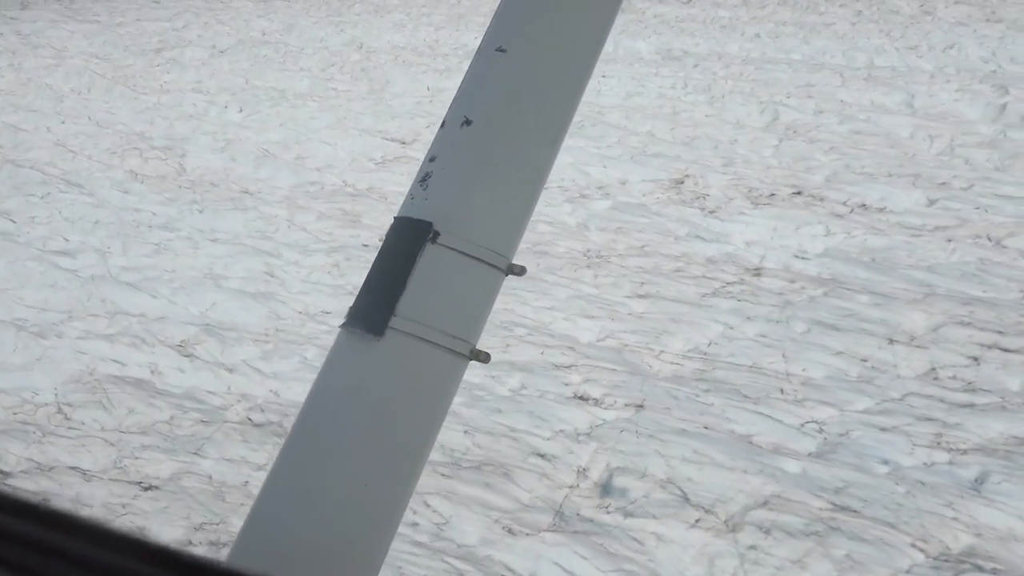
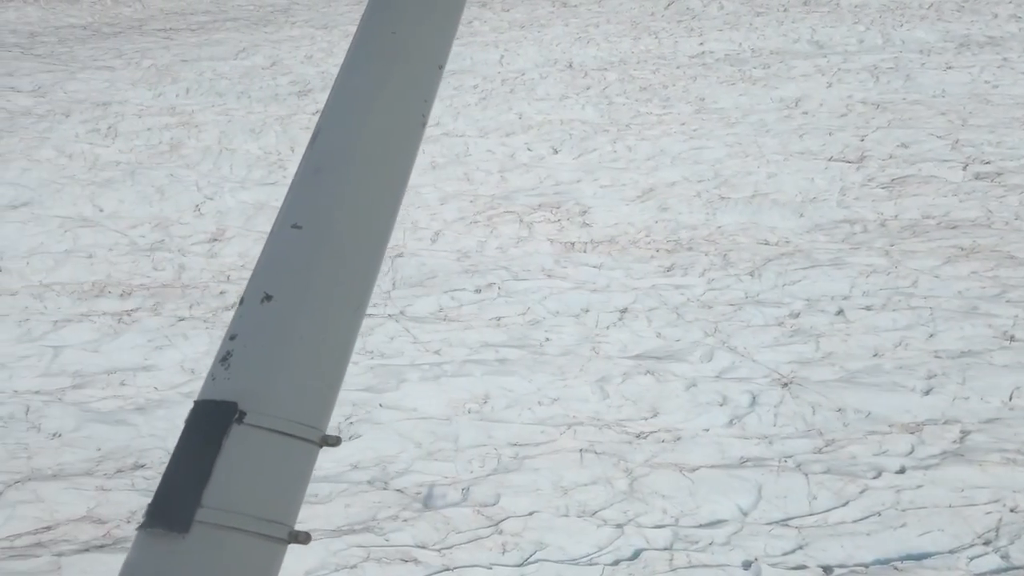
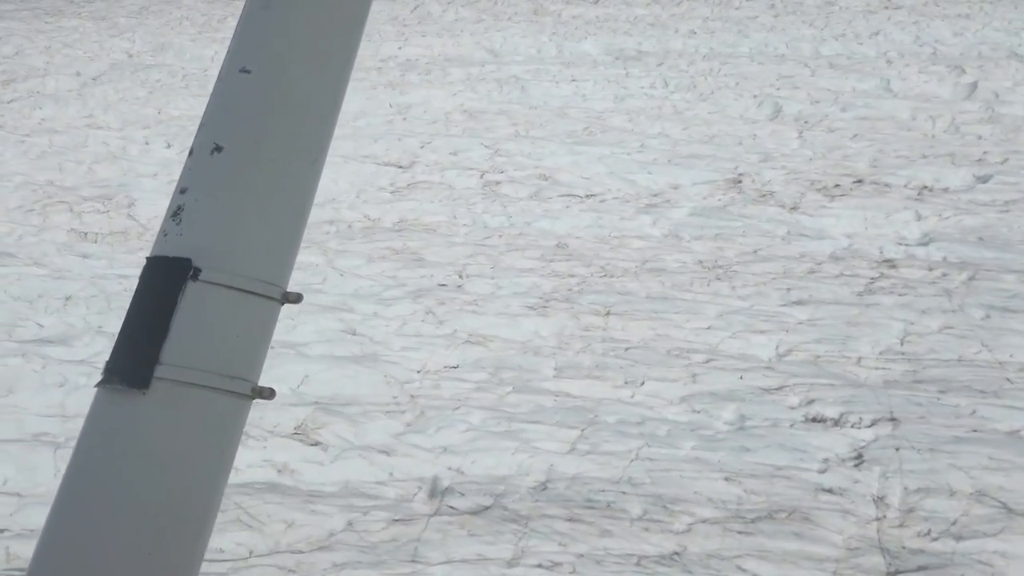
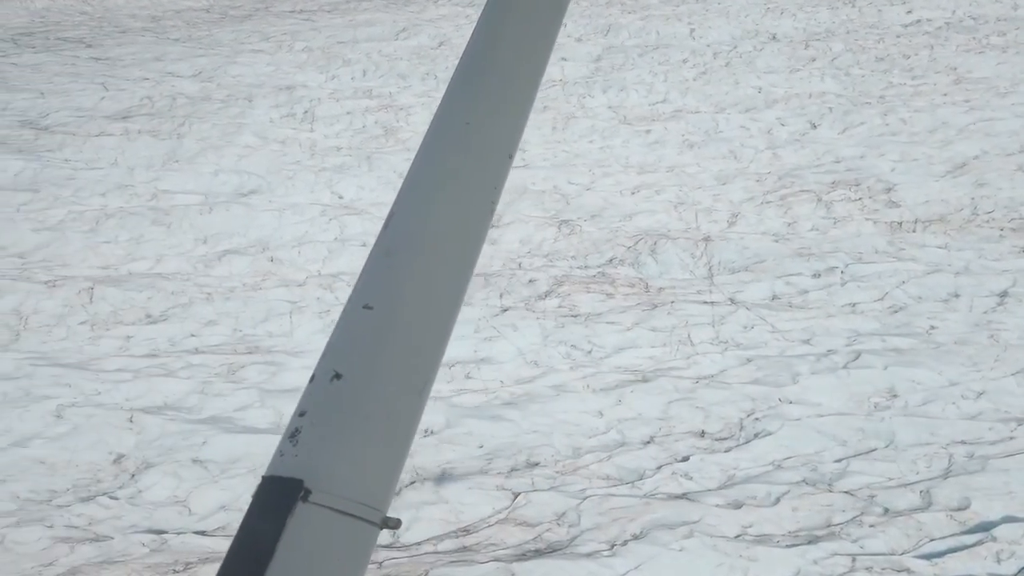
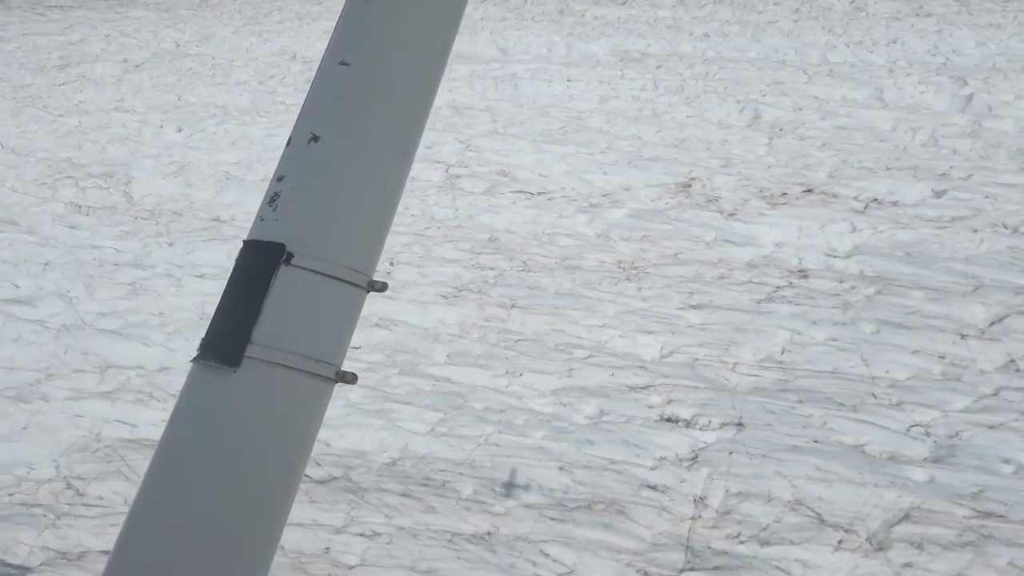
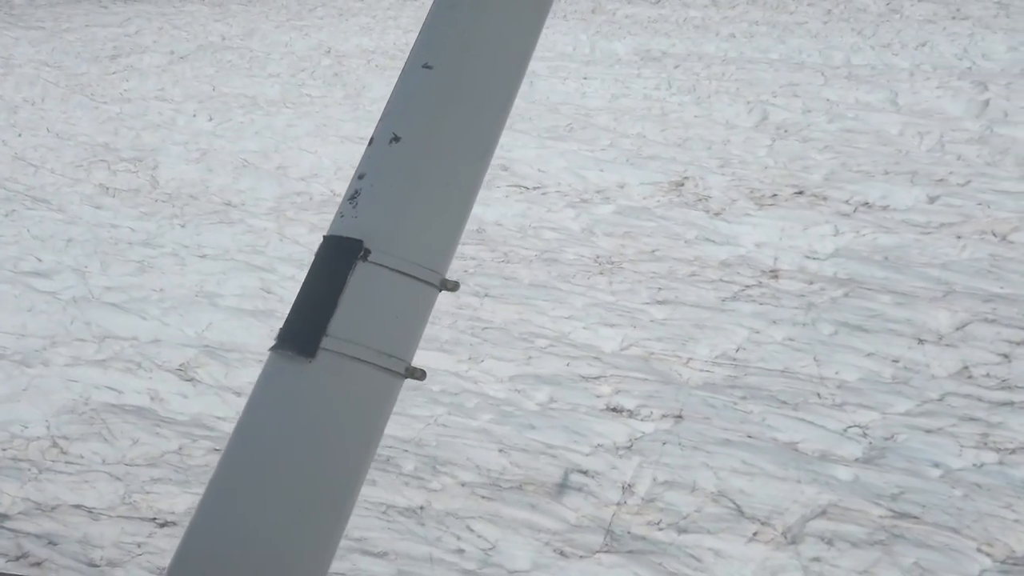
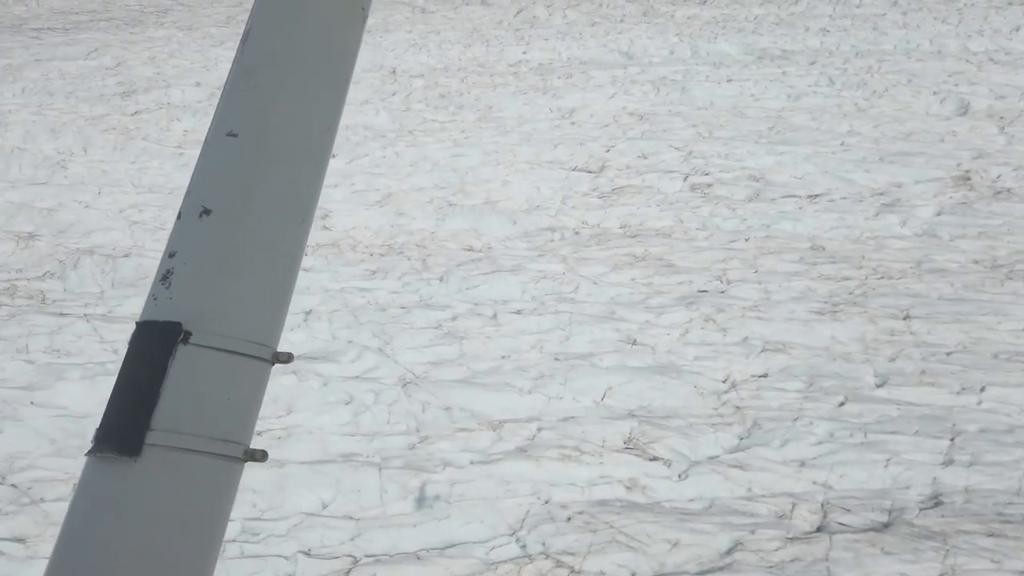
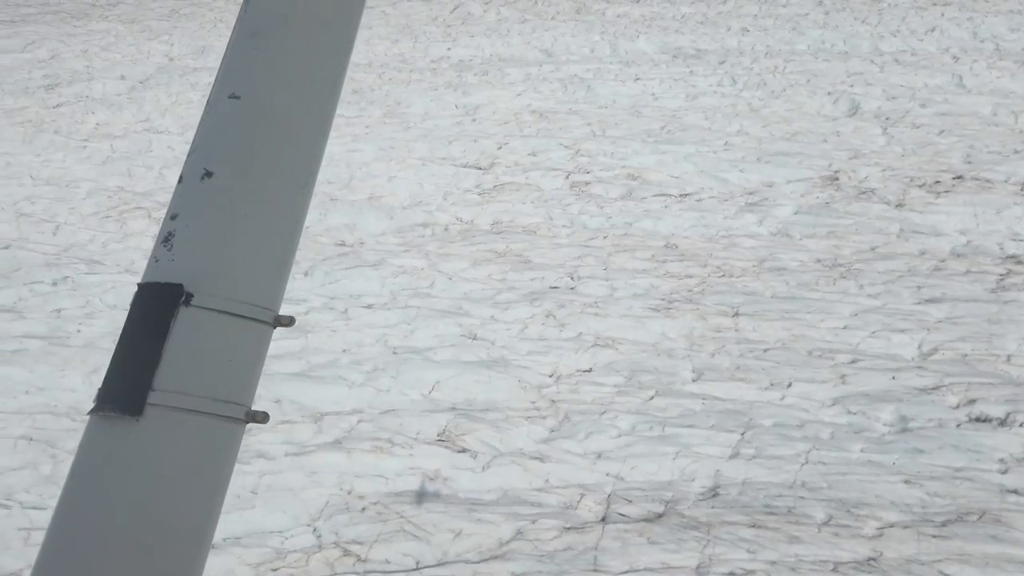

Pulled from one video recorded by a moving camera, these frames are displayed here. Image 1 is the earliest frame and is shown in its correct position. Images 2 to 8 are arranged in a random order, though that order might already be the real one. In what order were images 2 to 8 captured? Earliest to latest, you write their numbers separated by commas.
6, 5, 3, 8, 7, 2, 4
